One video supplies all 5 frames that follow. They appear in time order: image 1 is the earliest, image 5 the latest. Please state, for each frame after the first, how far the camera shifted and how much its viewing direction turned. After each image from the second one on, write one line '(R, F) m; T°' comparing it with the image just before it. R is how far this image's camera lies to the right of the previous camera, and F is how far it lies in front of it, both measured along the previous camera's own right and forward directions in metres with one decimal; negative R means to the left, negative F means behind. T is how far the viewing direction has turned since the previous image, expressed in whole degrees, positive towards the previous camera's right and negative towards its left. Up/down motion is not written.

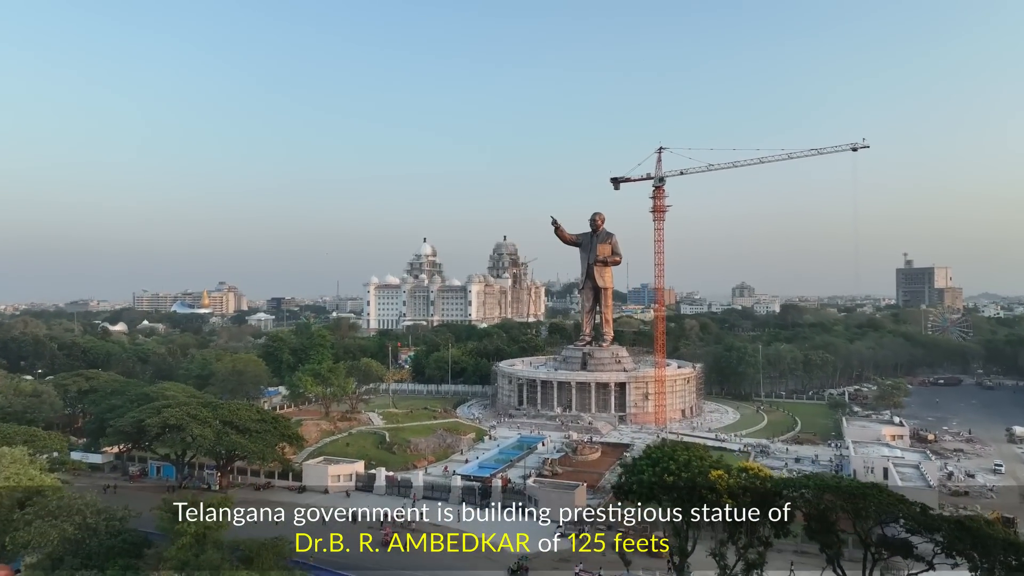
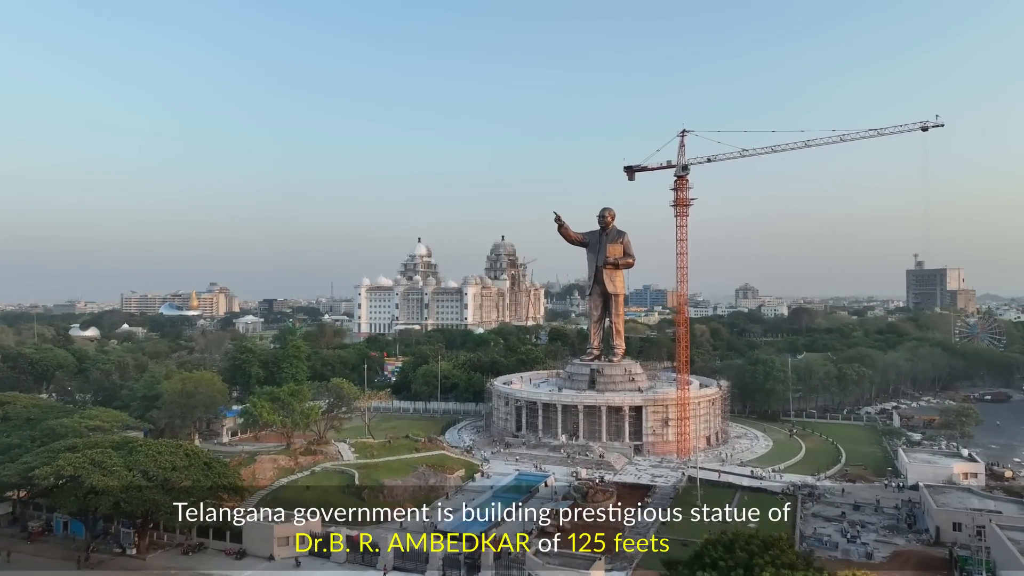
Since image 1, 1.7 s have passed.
(+0.1, +7.0) m; 0°
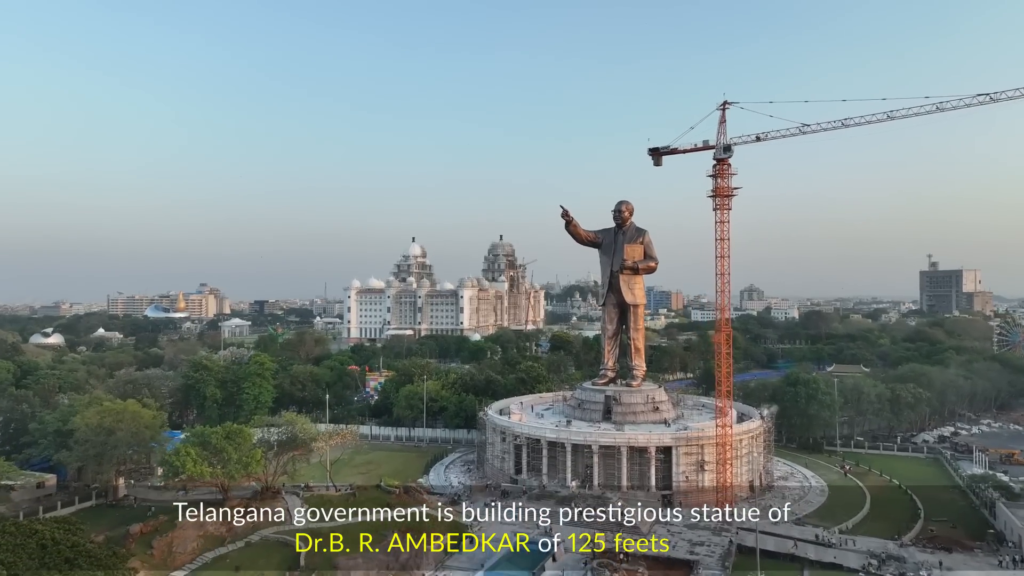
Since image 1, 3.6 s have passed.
(0.0, +8.0) m; 0°
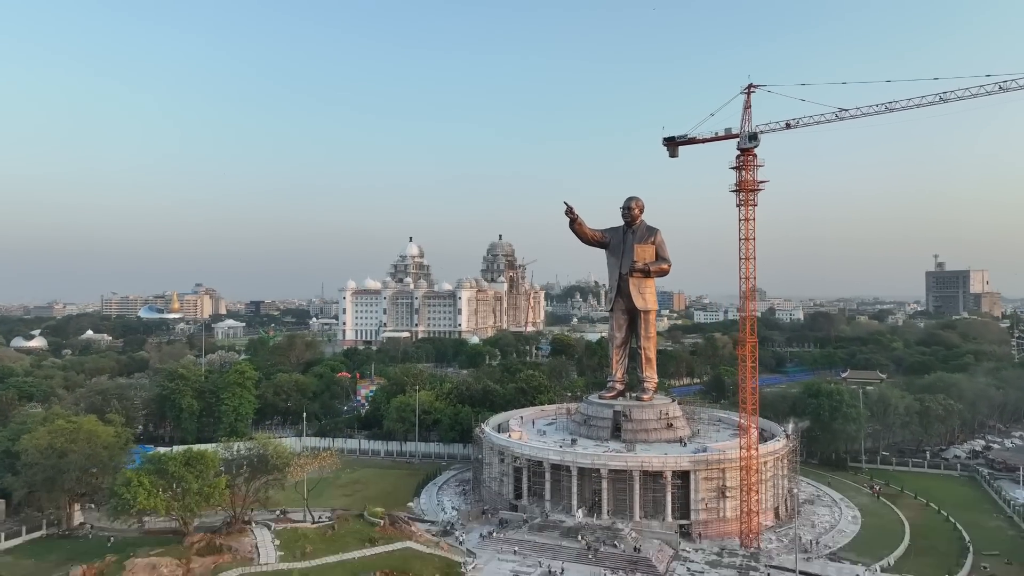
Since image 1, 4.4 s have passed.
(0.0, +3.5) m; 0°
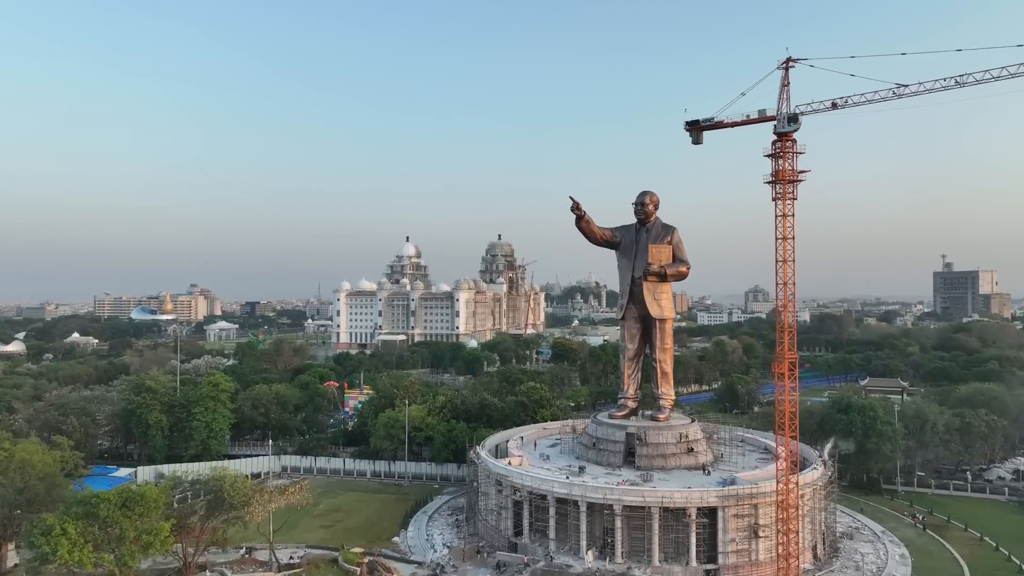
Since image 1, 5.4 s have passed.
(0.0, +4.0) m; 0°
